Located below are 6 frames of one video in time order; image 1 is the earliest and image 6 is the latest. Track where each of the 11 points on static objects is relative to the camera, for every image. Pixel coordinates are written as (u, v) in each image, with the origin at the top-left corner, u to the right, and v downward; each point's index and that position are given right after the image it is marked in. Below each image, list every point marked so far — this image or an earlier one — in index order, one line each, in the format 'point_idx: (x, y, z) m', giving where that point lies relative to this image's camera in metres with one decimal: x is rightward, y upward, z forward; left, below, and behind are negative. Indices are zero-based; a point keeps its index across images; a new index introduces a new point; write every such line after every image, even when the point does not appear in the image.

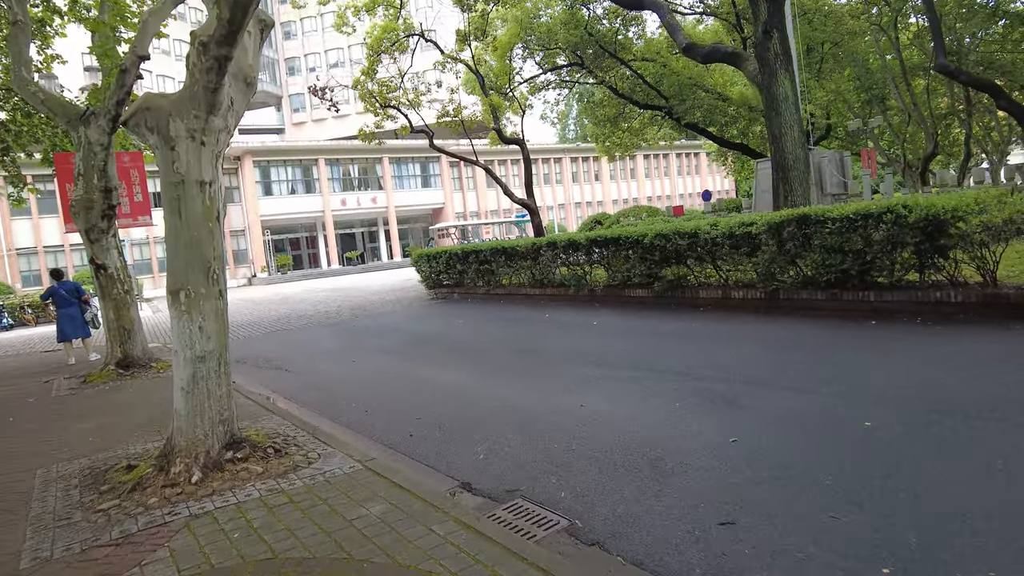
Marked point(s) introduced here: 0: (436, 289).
0: (-2.0, 0.0, +17.4) m
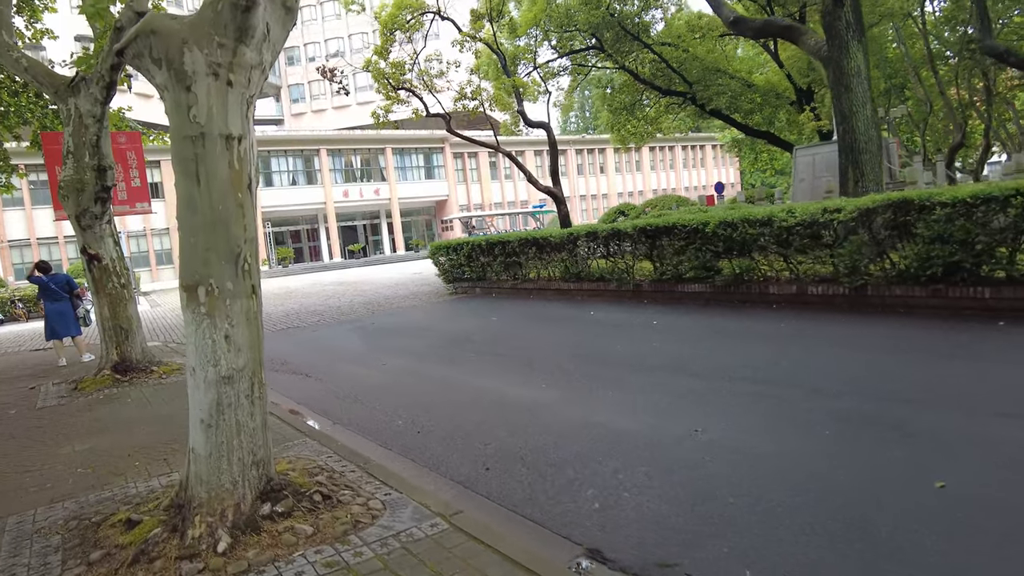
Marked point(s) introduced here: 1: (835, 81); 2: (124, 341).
0: (-1.4, +0.1, +16.2) m
1: (+5.2, +3.3, +10.4) m
2: (-5.1, -0.7, +8.6) m
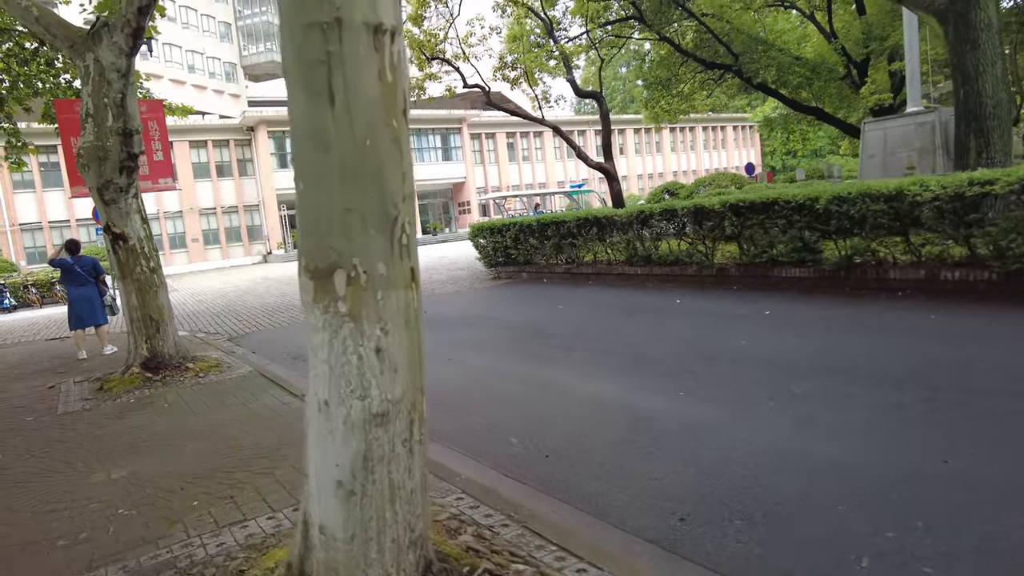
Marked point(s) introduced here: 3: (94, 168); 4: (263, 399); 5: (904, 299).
0: (-0.3, +0.5, +15.1) m
1: (+6.2, +3.5, +9.1) m
2: (-4.1, -0.5, +7.4) m
3: (-4.6, +1.3, +7.2) m
4: (-2.3, -1.0, +6.1) m
5: (+4.6, -0.1, +7.6) m
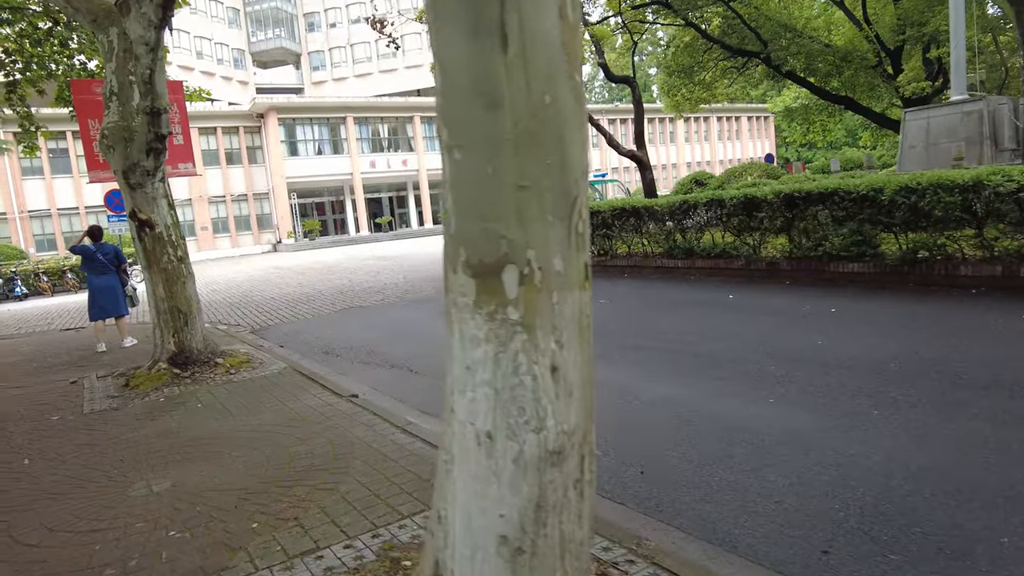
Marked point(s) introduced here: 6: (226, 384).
0: (+0.3, +0.7, +14.6) m
1: (+6.8, +3.6, +8.6) m
2: (-3.5, -0.4, +7.0) m
3: (-4.0, +1.4, +6.7) m
4: (-1.8, -1.0, +5.6) m
5: (+5.1, -0.1, +7.1) m
6: (-2.8, -0.9, +6.5) m
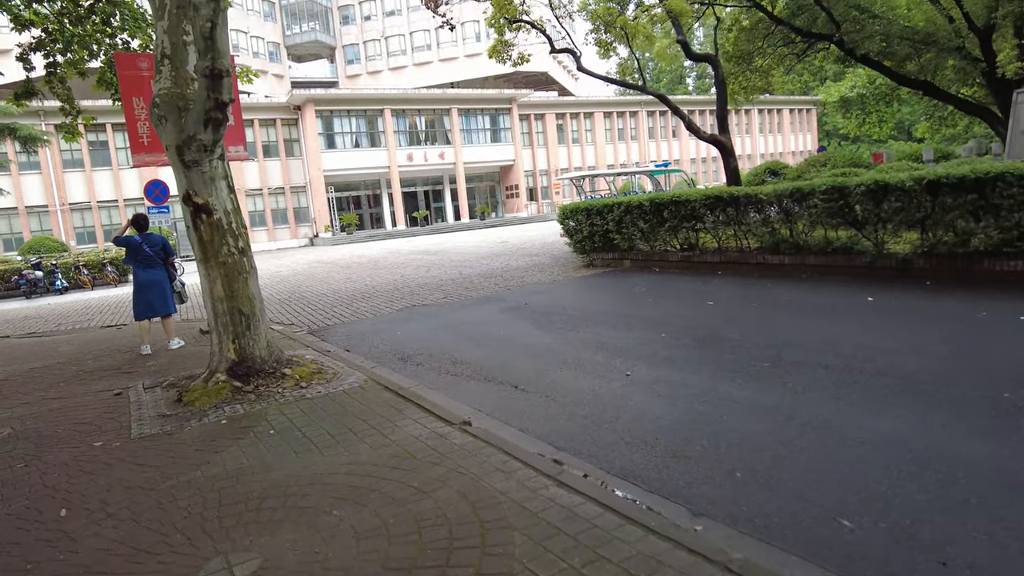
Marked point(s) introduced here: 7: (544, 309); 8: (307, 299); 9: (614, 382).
0: (+1.7, +0.7, +13.4) m
1: (+8.0, +3.5, +7.0) m
2: (-2.4, -0.4, +6.0) m
3: (-2.9, +1.5, +5.7) m
4: (-0.8, -0.9, +4.5) m
5: (+6.2, -0.1, +5.7) m
6: (-1.8, -0.9, +5.4) m
7: (+0.4, -0.3, +9.2) m
8: (-4.2, -0.2, +13.2) m
9: (+0.8, -0.8, +5.5) m
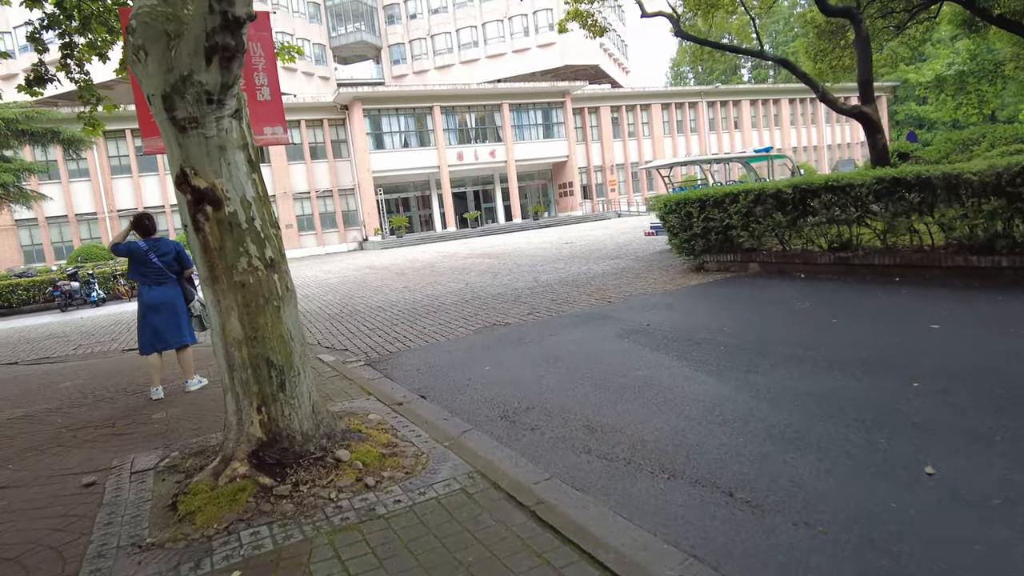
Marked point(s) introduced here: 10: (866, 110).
0: (+3.3, +0.6, +10.9) m
1: (+9.1, +3.5, +4.1) m
2: (-1.4, -0.6, +3.7) m
3: (-1.9, +1.2, +3.5) m
4: (+0.2, -1.1, +2.2) m
5: (+7.3, -0.2, +2.9) m
6: (-0.7, -1.1, +3.1) m
7: (+1.7, -0.5, +6.8) m
8: (-2.6, -0.4, +11.1) m
9: (+1.9, -1.0, +3.0) m
10: (+5.8, +2.9, +10.5) m
